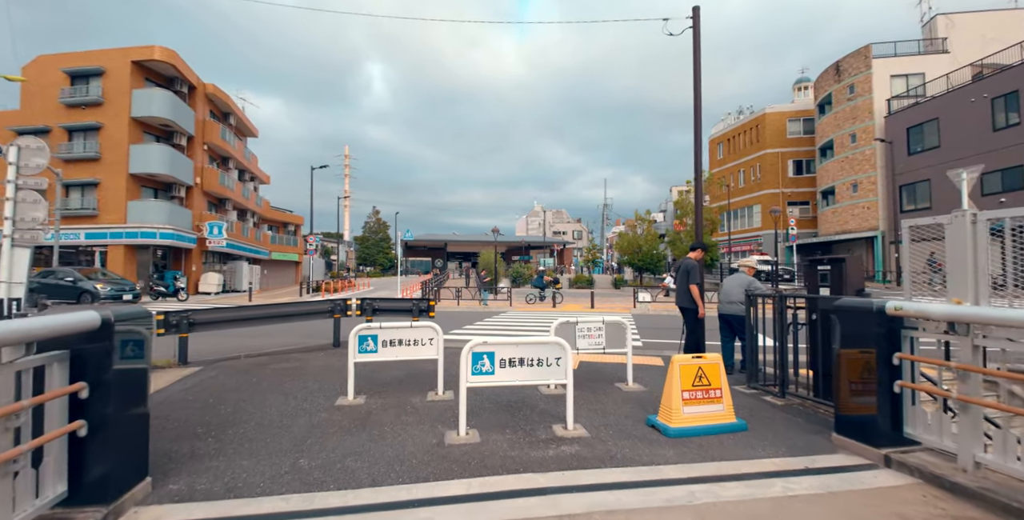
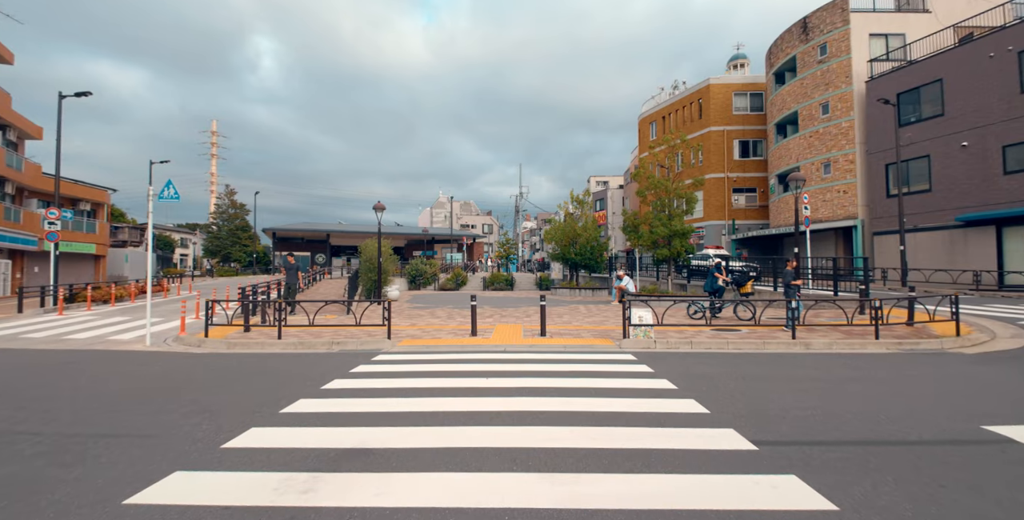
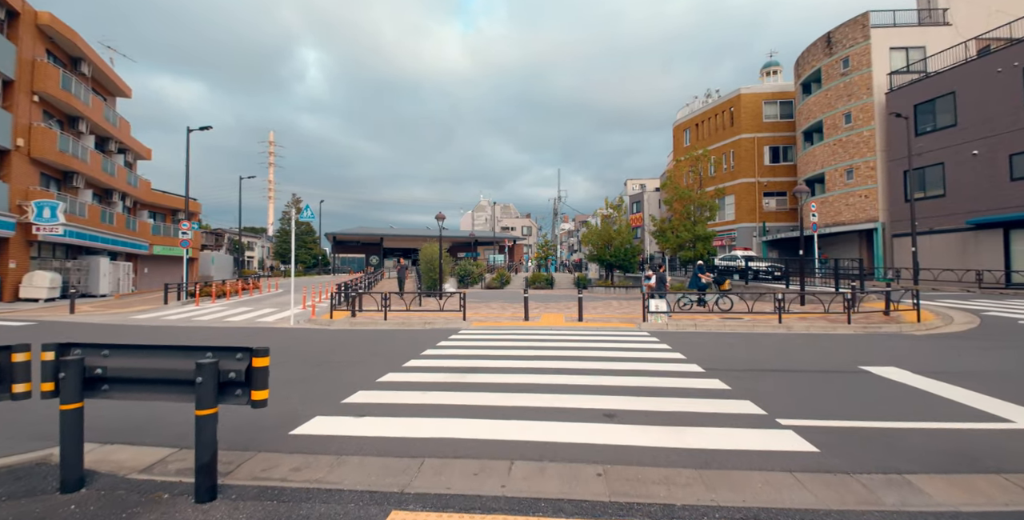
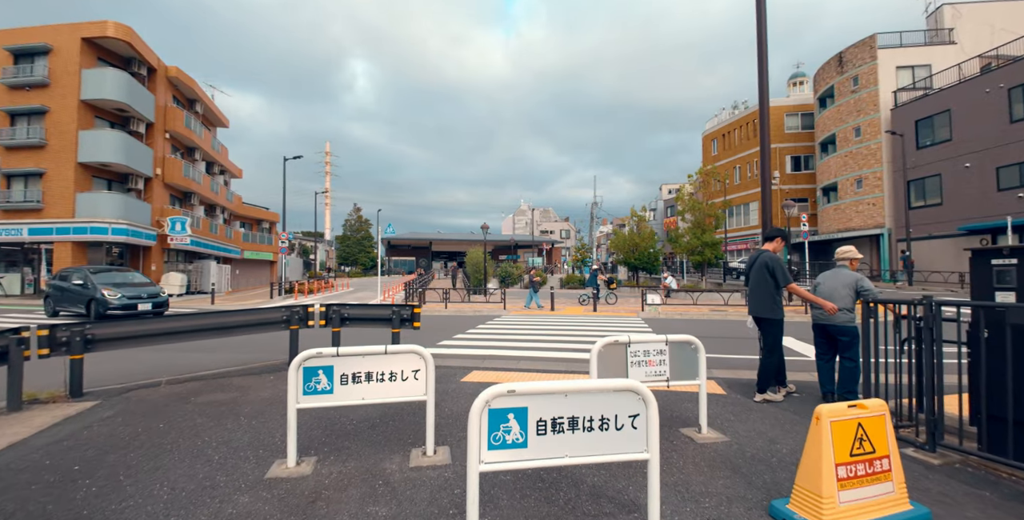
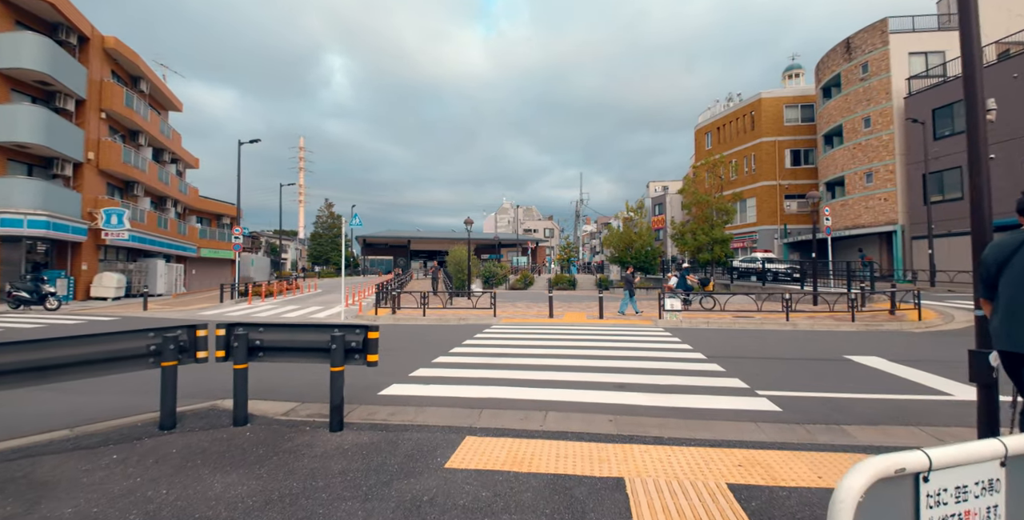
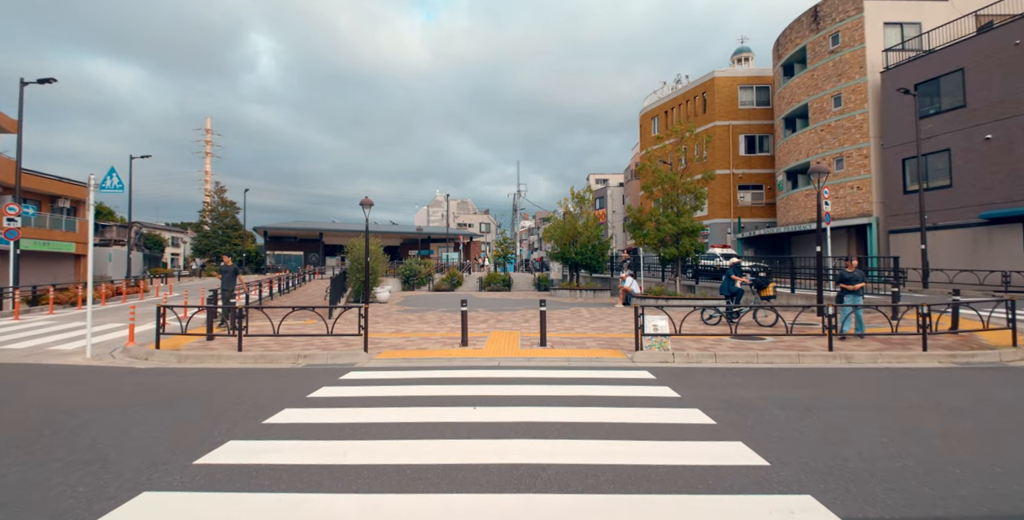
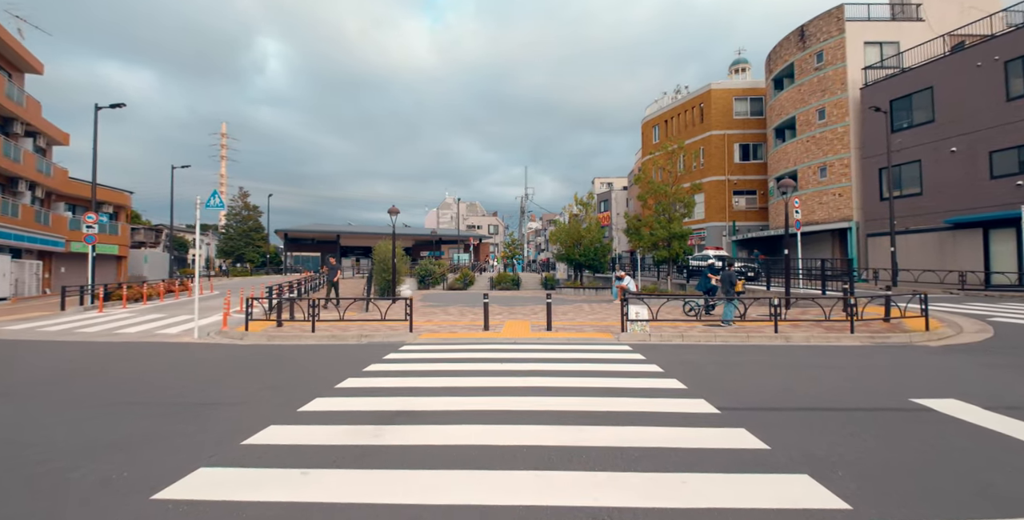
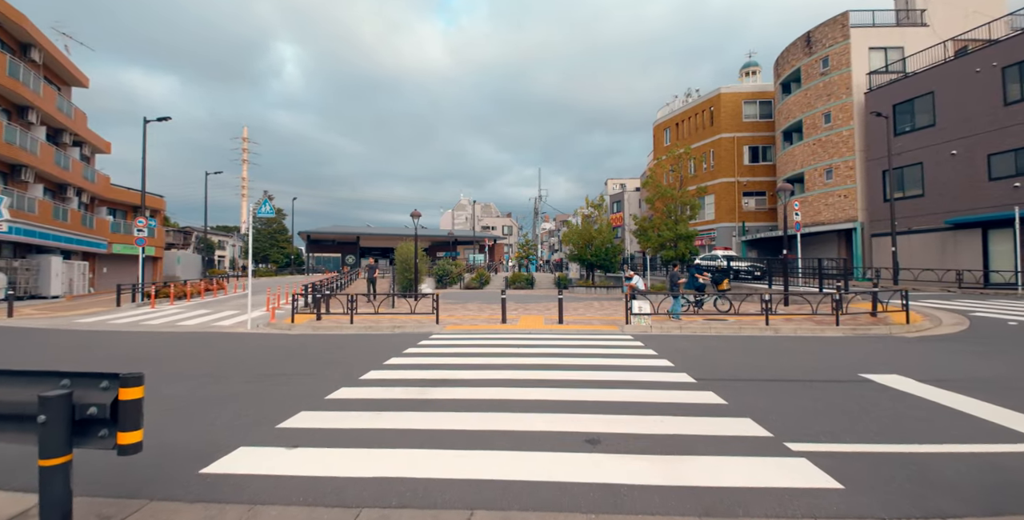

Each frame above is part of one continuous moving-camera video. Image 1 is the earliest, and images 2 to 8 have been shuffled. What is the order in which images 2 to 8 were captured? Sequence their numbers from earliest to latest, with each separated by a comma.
4, 5, 3, 8, 7, 2, 6
